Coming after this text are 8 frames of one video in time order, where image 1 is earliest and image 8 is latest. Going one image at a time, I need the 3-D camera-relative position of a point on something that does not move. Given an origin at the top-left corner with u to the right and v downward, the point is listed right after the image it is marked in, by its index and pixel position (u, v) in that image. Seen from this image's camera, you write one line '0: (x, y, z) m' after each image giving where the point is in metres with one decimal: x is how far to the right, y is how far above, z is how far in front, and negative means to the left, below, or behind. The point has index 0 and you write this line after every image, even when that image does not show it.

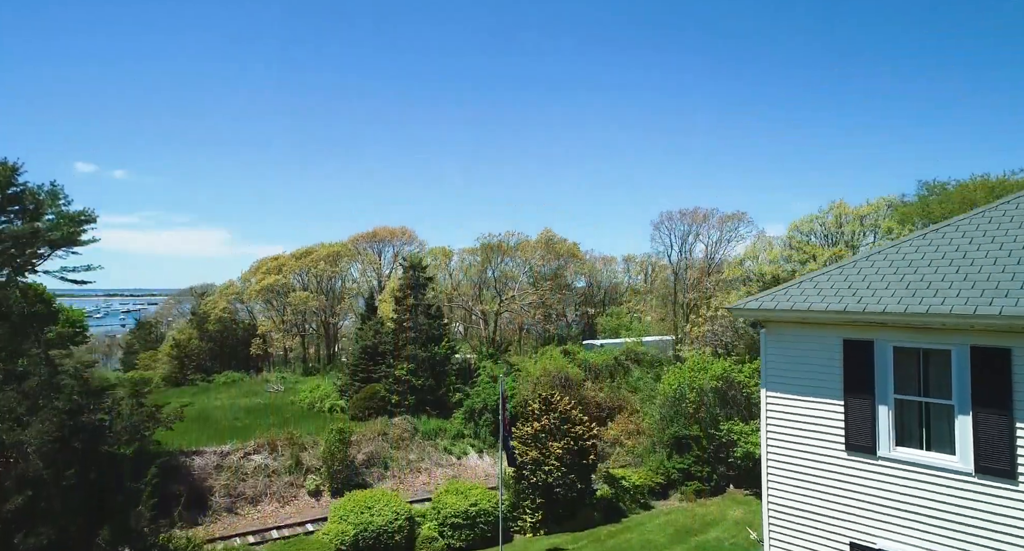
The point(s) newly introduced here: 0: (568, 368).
0: (+1.4, -2.3, +18.6) m
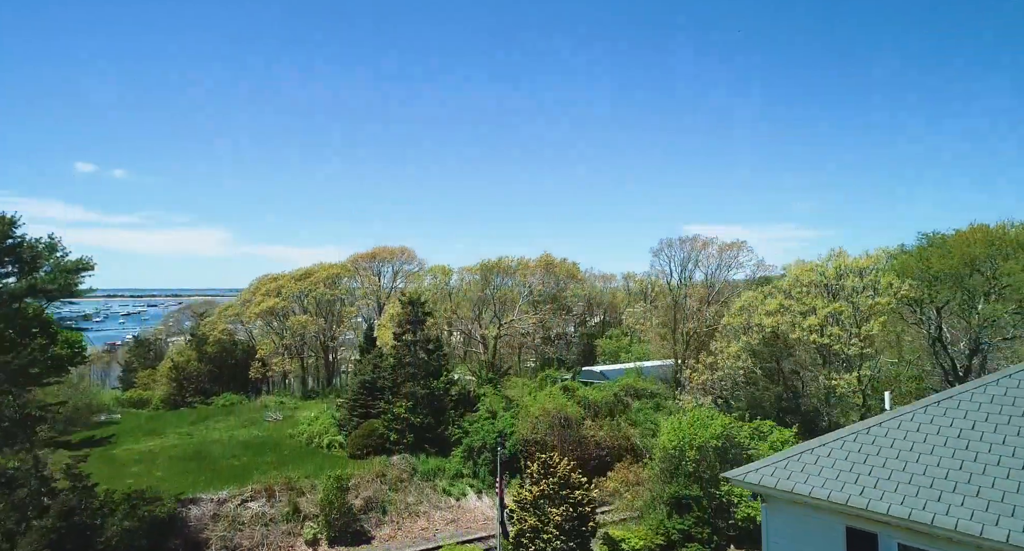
0: (+1.4, -3.2, +18.4) m
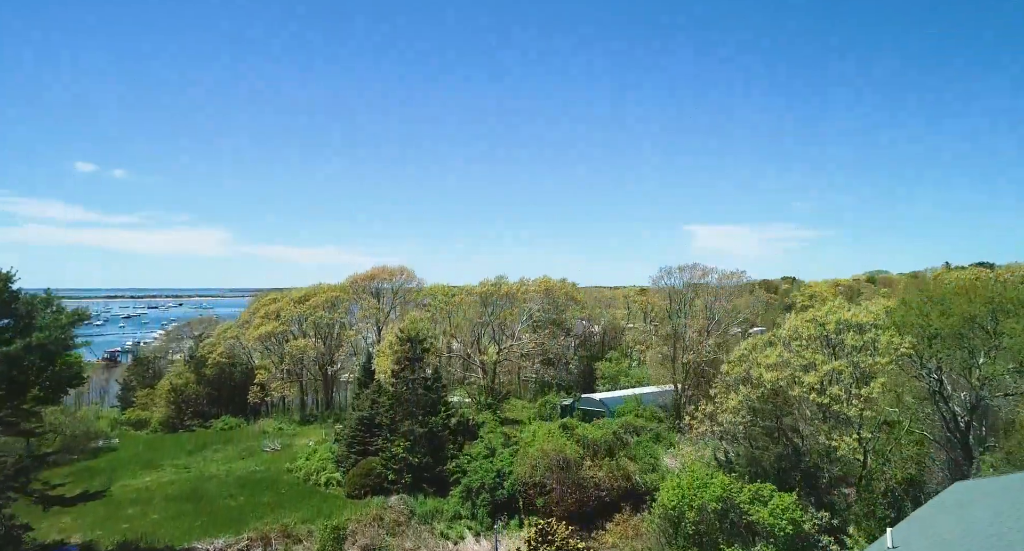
0: (+1.3, -4.1, +18.2) m
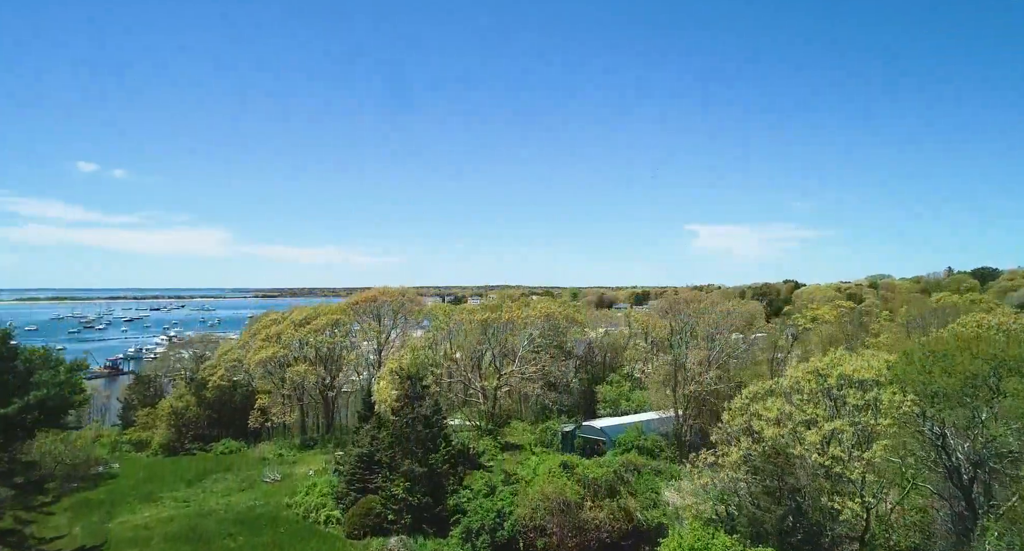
0: (+1.3, -5.1, +18.0) m
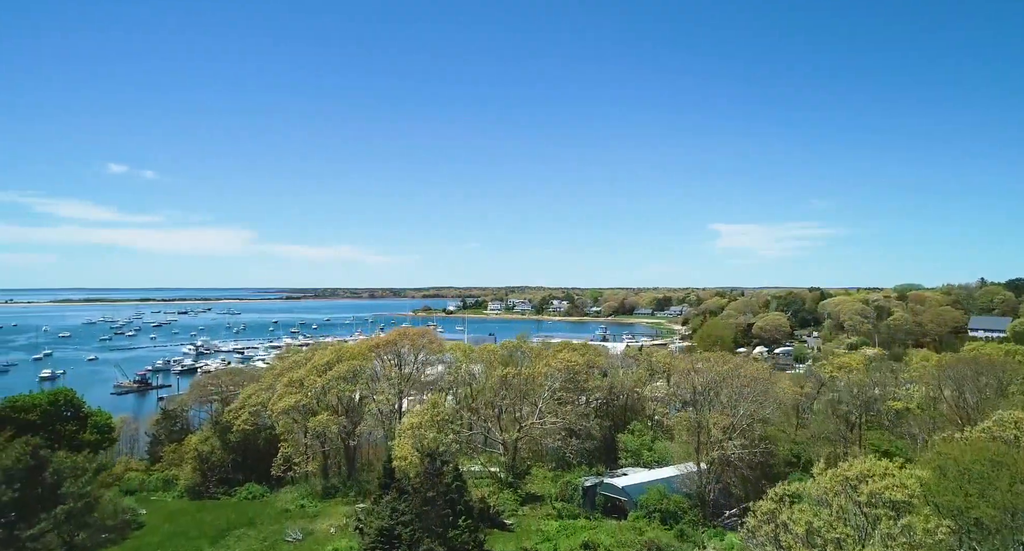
0: (+1.8, -6.9, +17.6) m
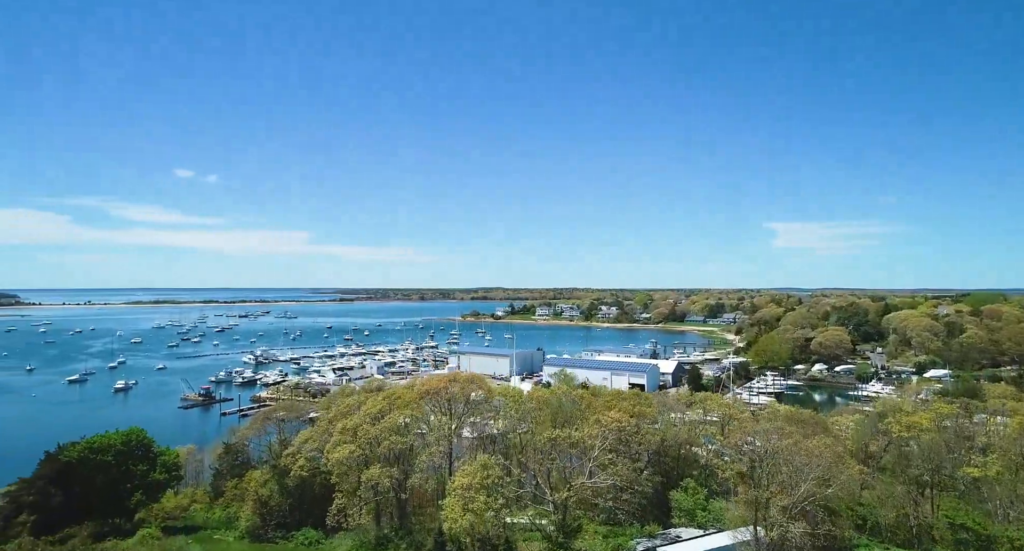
0: (+3.0, -9.0, +17.2) m
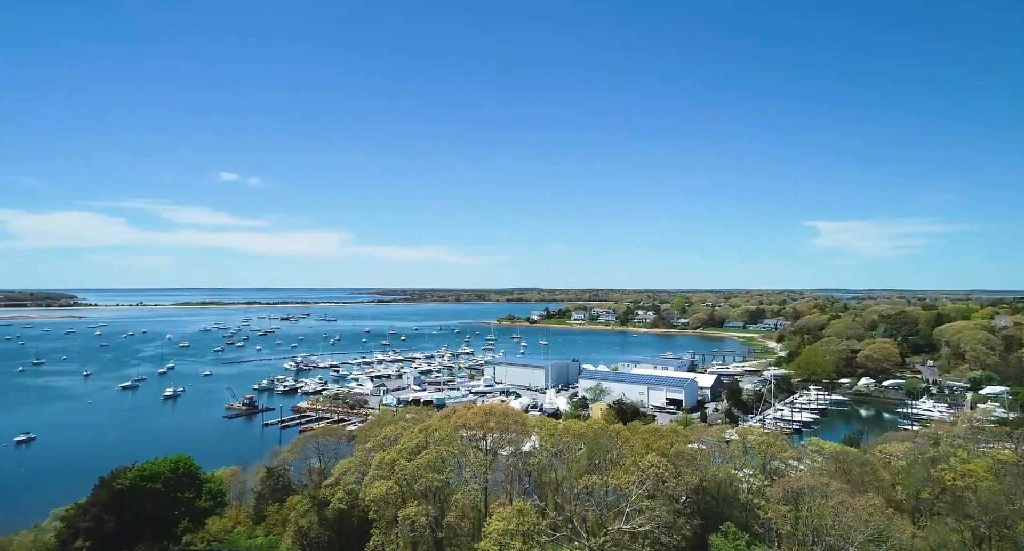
0: (+3.8, -10.5, +16.8) m
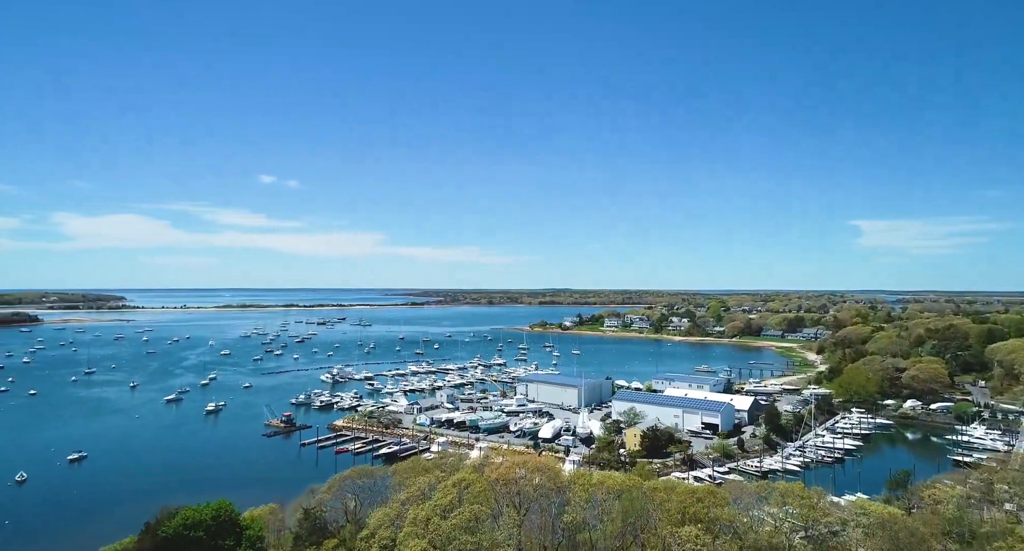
0: (+4.5, -12.8, +15.7) m
